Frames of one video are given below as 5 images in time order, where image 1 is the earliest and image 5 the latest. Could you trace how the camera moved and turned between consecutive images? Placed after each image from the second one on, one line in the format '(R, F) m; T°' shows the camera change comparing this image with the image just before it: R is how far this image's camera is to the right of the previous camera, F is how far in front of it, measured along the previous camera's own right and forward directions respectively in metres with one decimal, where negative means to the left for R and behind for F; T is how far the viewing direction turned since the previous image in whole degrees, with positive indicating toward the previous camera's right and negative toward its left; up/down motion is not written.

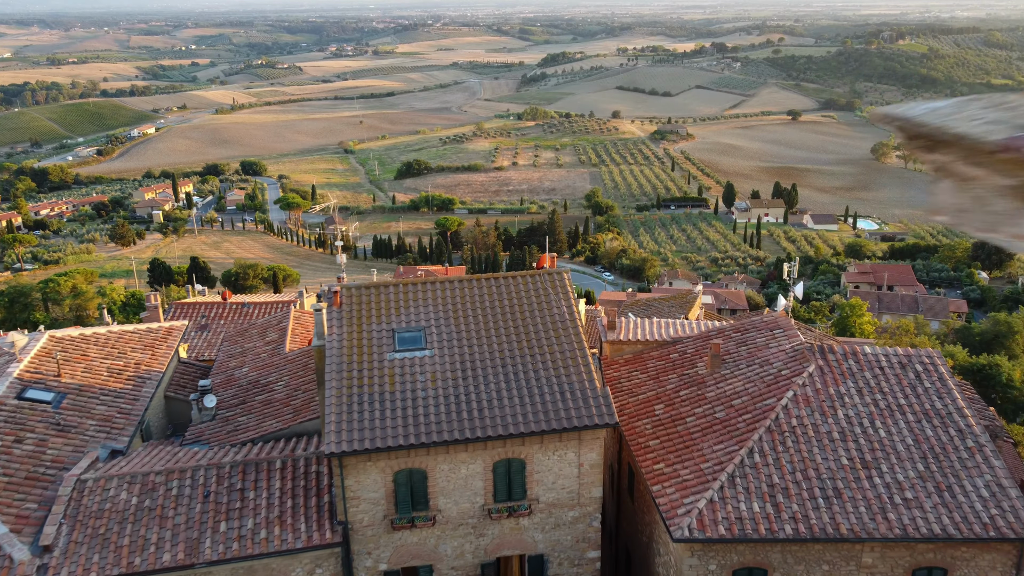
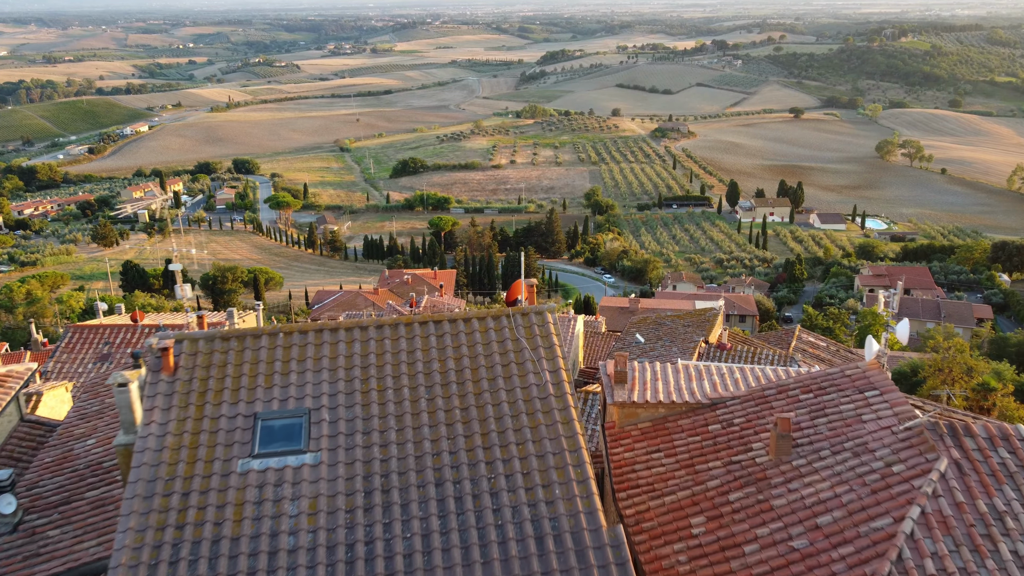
(+0.3, +2.6) m; 0°
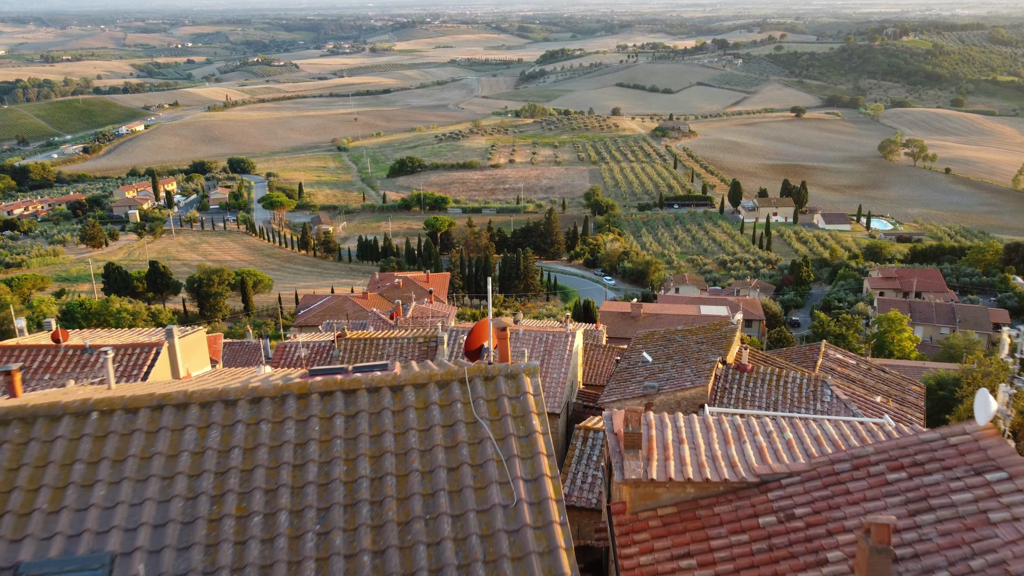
(+0.2, +1.6) m; 0°
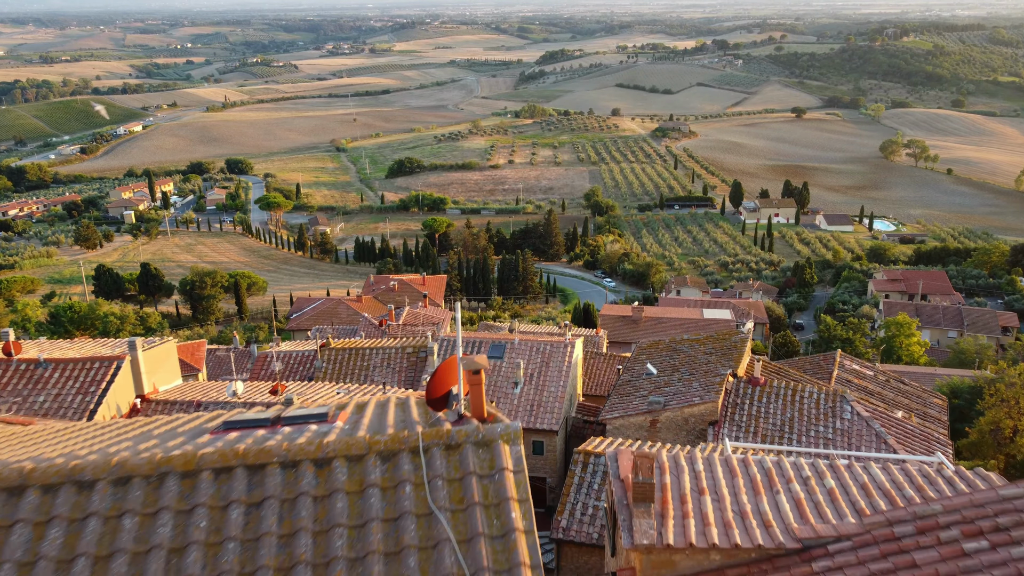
(+0.1, +0.8) m; 0°
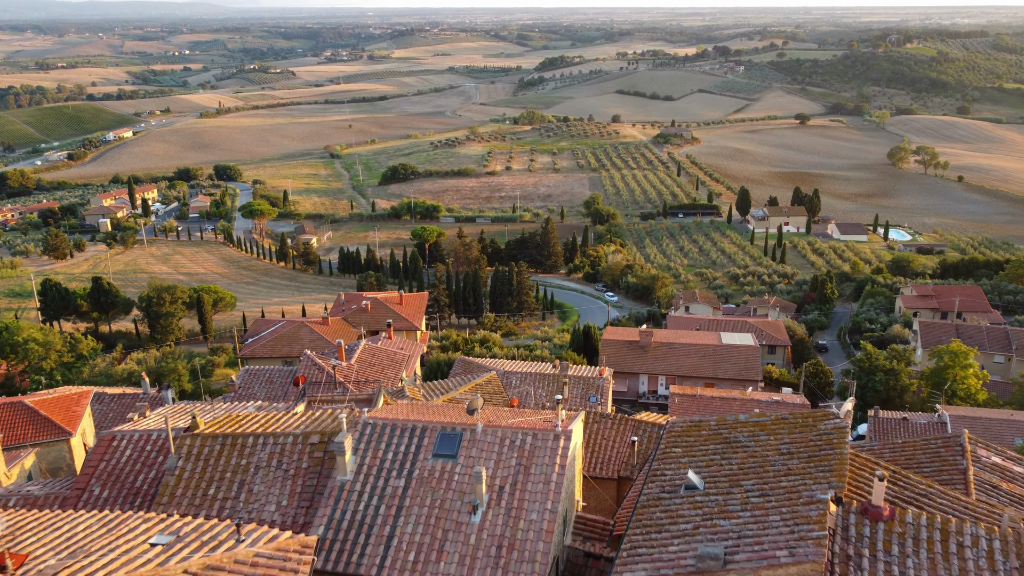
(+0.4, +4.1) m; 0°
